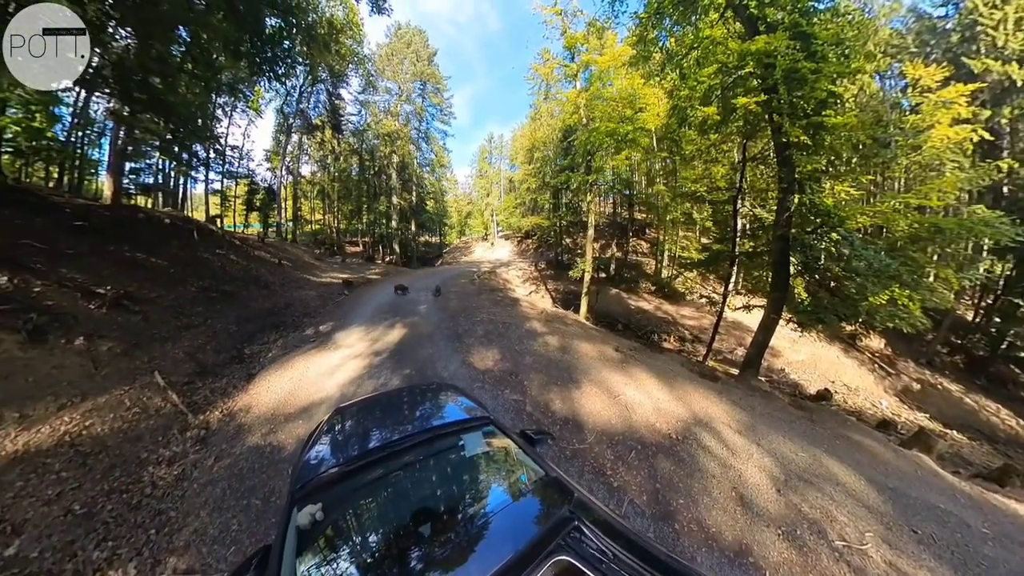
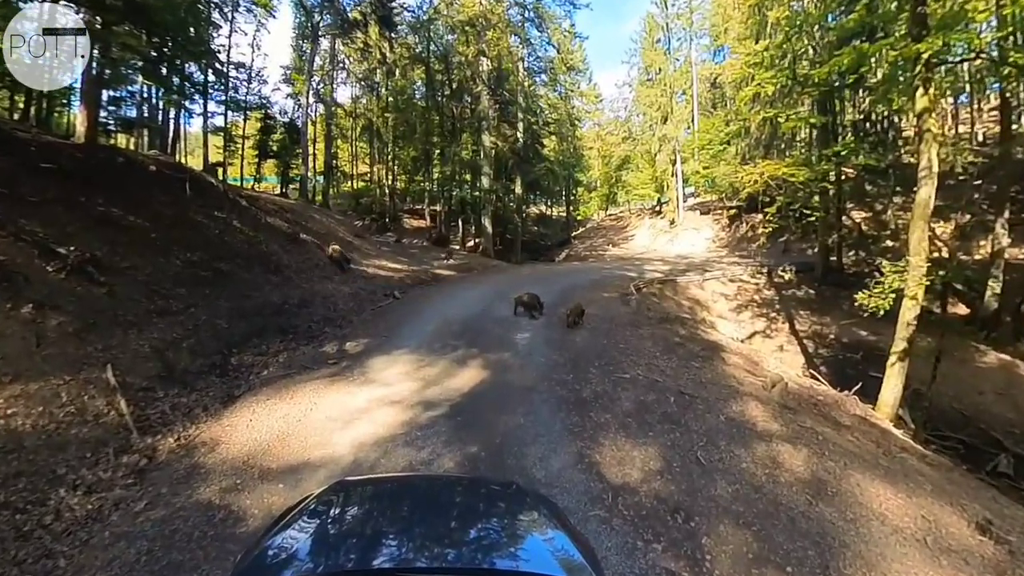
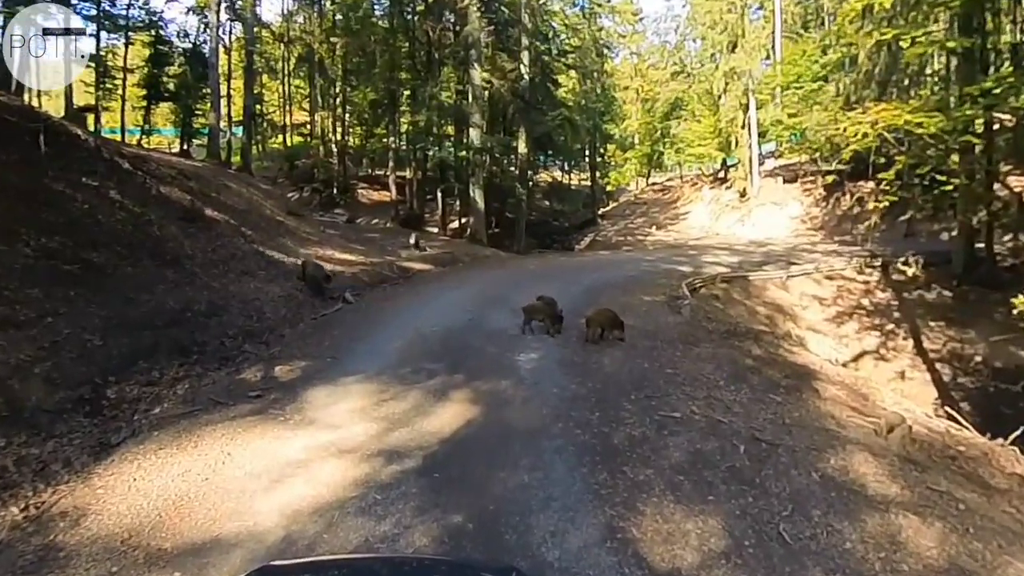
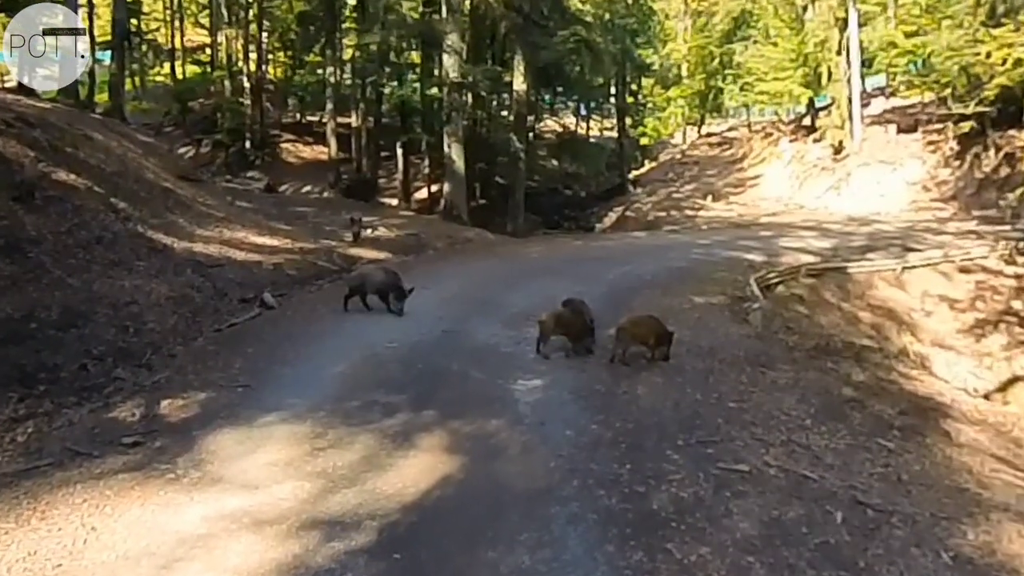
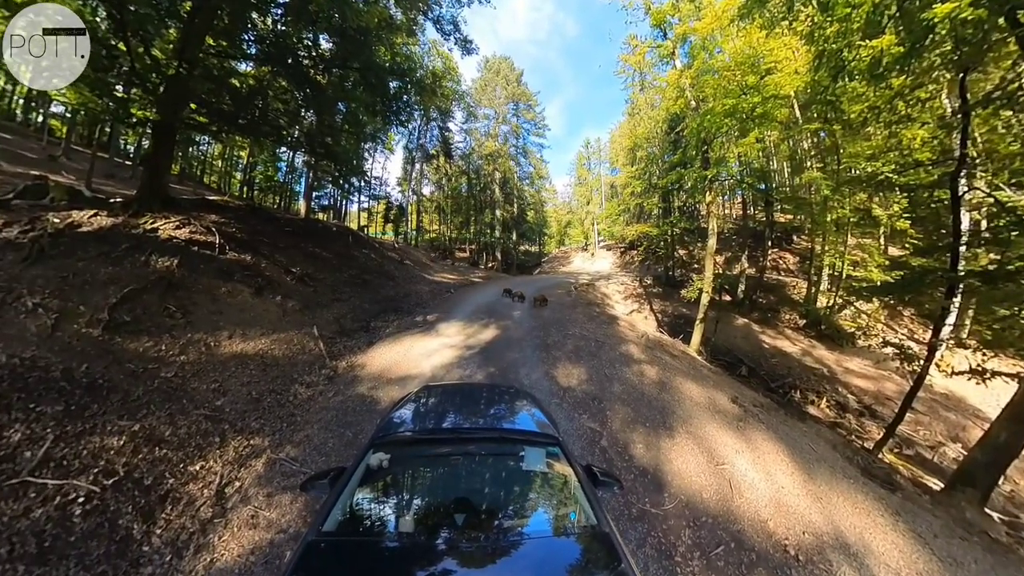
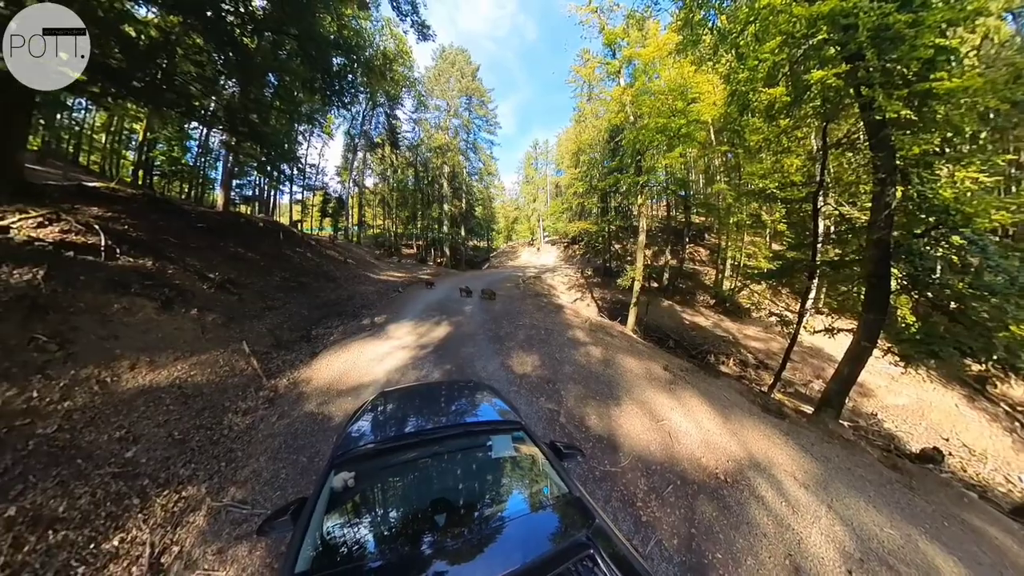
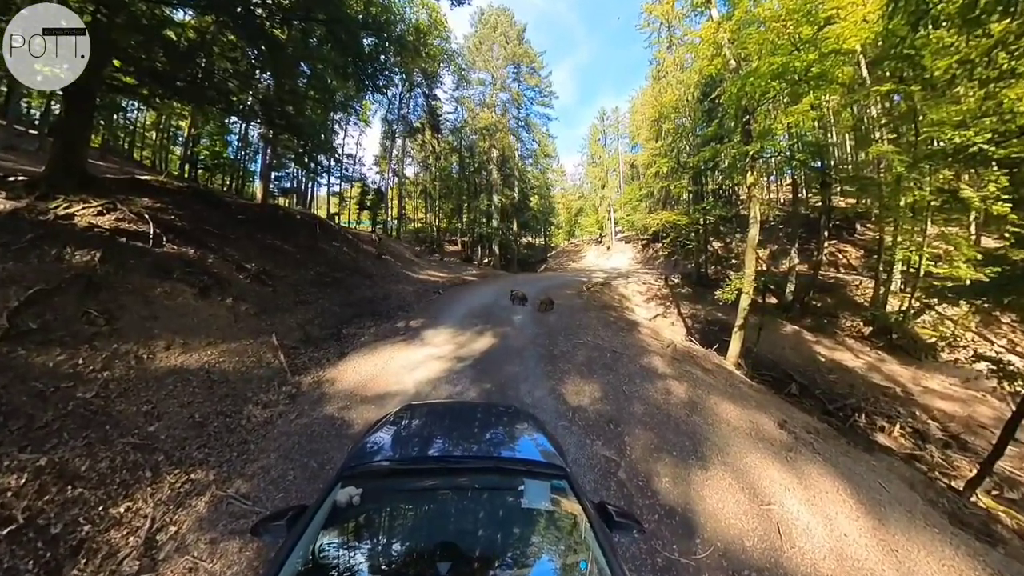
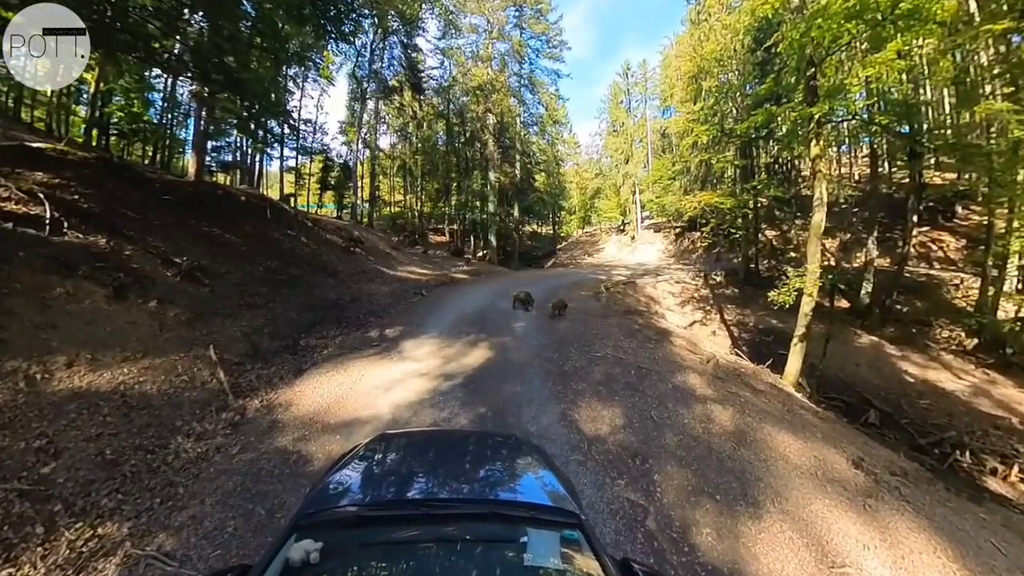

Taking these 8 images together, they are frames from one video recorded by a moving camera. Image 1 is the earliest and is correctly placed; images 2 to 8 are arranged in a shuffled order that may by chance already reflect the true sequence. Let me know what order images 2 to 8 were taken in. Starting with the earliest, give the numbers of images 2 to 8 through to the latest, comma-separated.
6, 5, 7, 8, 2, 3, 4
